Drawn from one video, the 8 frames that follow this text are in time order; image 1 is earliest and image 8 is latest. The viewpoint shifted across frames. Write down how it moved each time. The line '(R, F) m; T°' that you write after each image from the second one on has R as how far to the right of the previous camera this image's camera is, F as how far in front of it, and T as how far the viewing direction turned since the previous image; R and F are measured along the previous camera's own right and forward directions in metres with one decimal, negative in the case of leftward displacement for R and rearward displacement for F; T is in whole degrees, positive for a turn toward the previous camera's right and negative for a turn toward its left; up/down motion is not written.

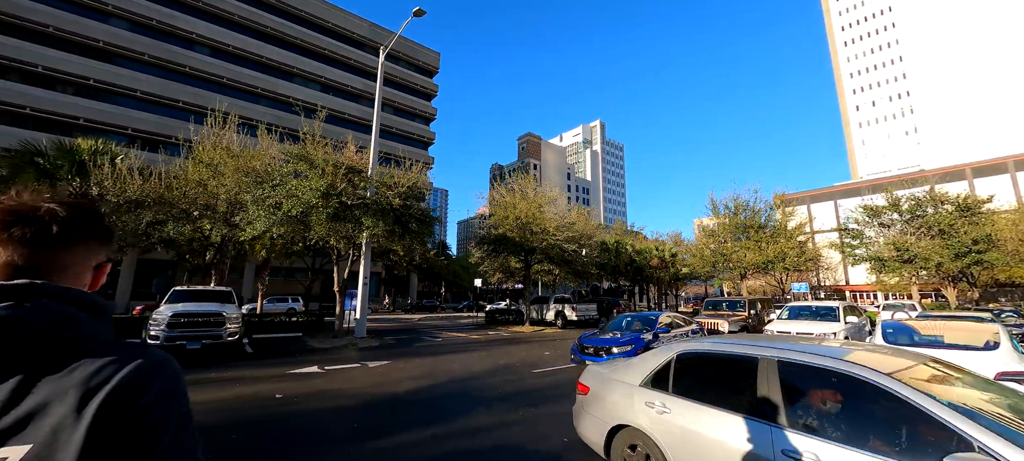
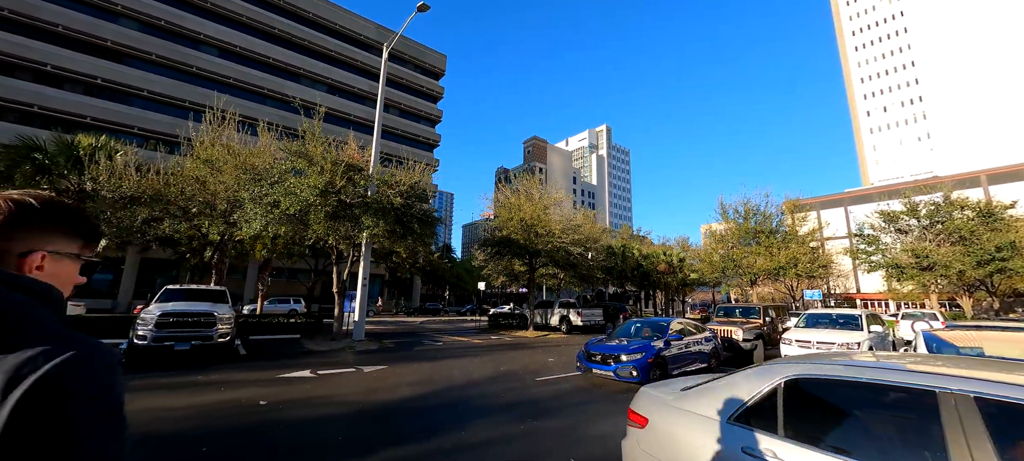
(0.0, +0.5) m; -1°
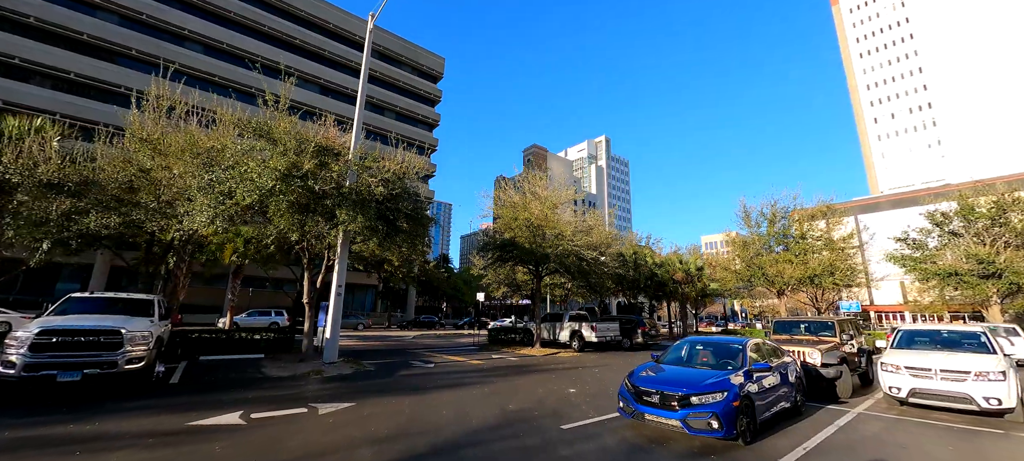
(-0.3, +2.4) m; 0°
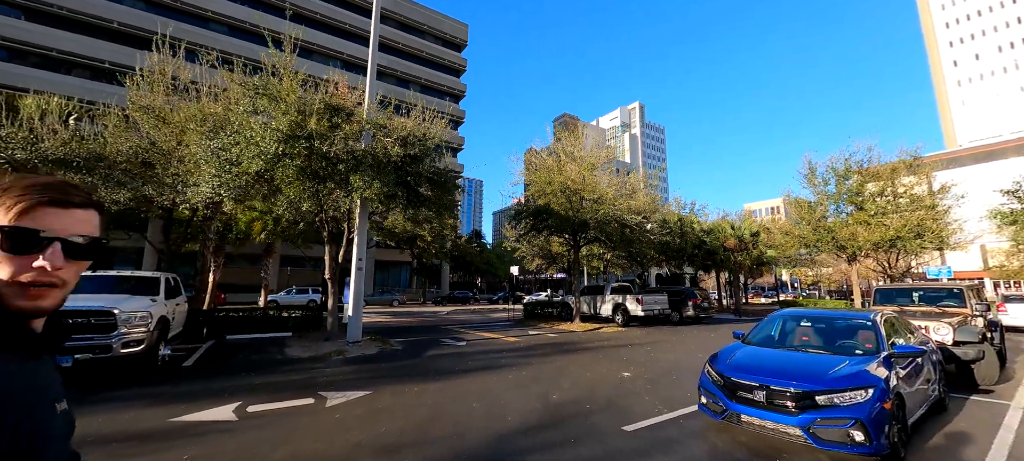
(-0.1, +1.4) m; -5°
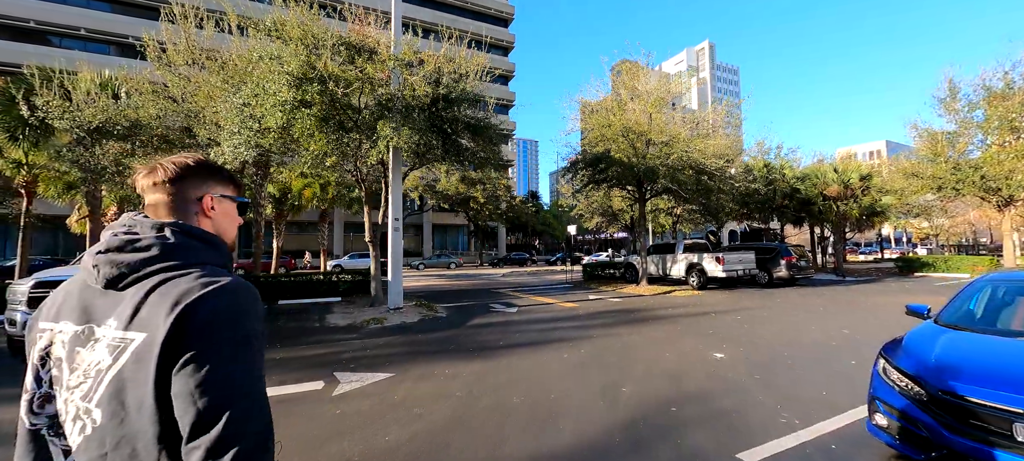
(+0.1, +1.6) m; -9°
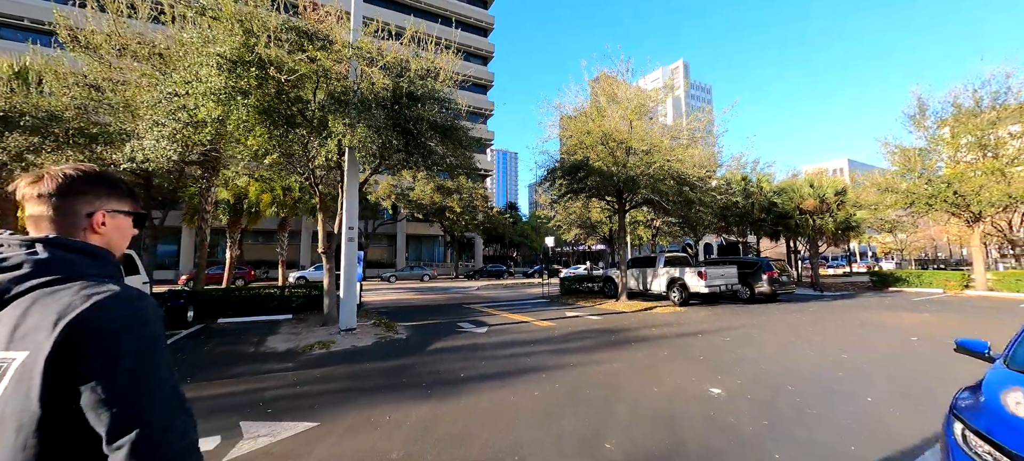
(+0.2, +0.9) m; +3°
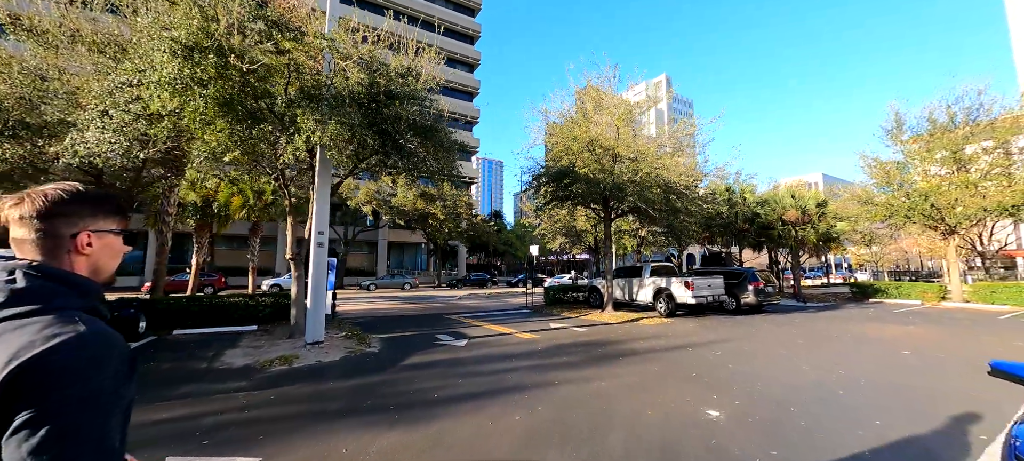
(0.0, +0.5) m; +2°
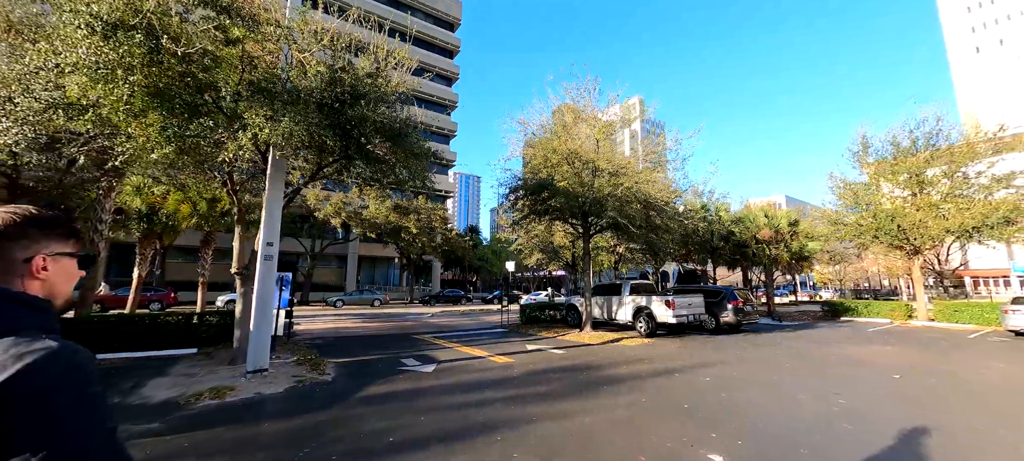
(0.0, +0.7) m; +3°
